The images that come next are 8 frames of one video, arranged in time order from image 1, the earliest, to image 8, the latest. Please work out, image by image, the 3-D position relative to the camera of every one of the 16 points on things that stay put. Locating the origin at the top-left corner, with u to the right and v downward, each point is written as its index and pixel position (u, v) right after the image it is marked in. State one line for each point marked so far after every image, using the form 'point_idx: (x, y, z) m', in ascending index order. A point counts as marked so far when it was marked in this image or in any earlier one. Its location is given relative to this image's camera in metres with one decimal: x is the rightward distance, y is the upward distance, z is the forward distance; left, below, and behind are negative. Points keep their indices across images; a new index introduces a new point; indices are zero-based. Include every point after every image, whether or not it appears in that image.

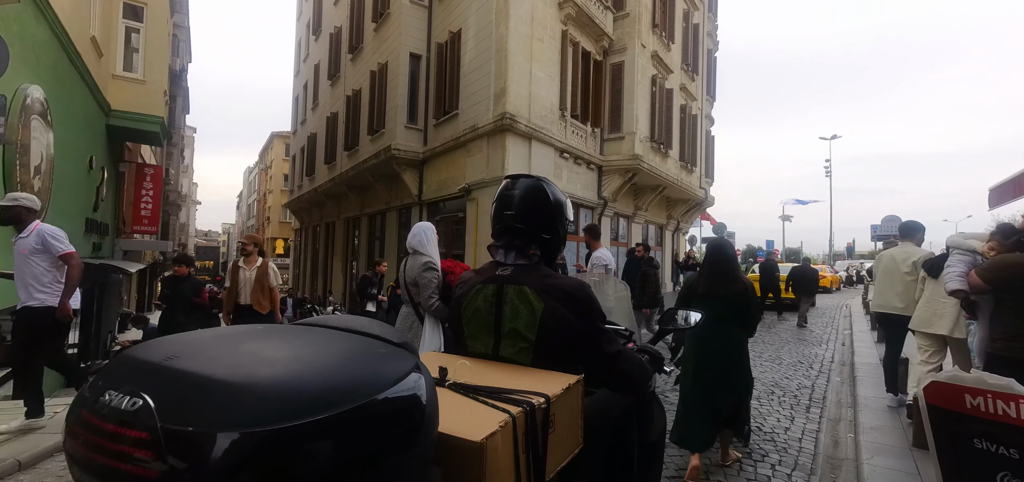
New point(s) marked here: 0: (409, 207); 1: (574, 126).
0: (-3.9, +1.3, +16.5) m
1: (+2.1, +3.8, +14.6) m
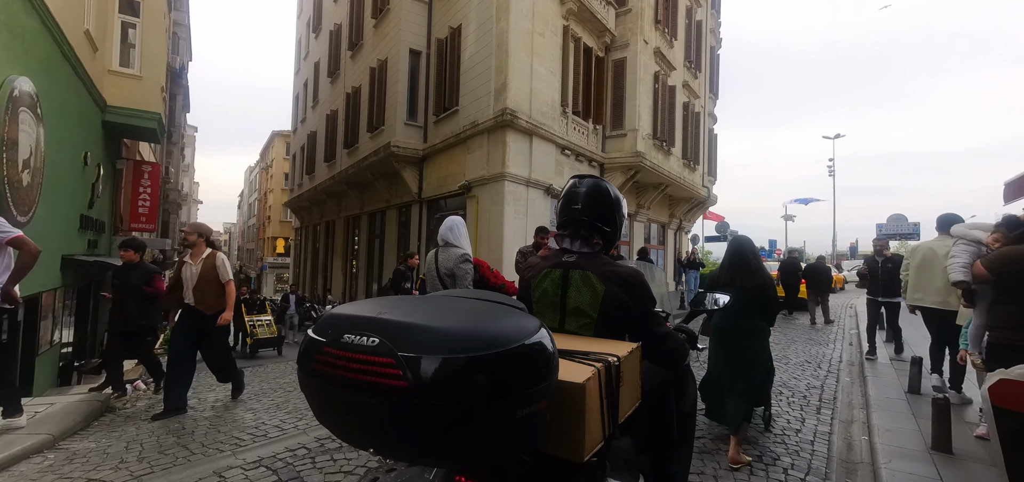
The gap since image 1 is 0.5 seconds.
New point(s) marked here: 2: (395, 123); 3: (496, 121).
0: (-3.8, +1.4, +16.4) m
1: (+2.1, +3.9, +14.4) m
2: (-4.0, +4.0, +15.0) m
3: (-0.4, +3.2, +11.8) m
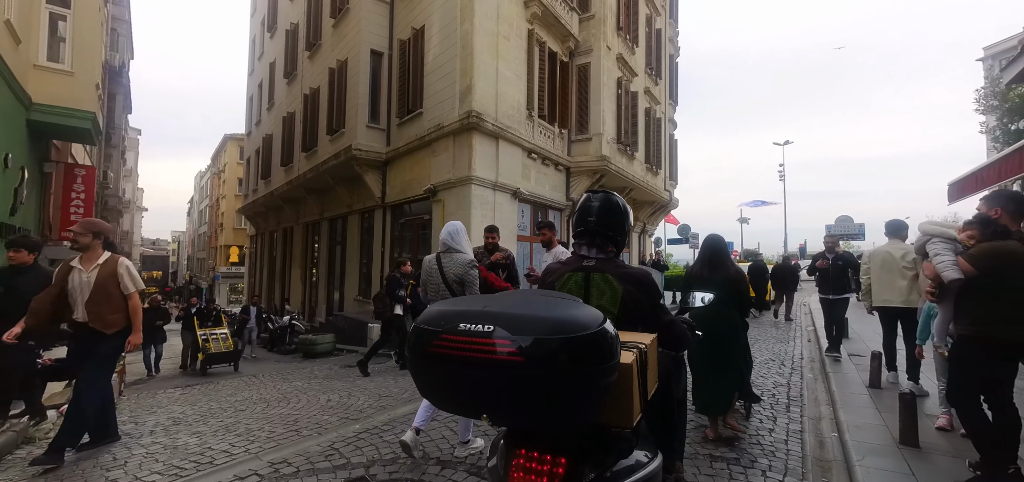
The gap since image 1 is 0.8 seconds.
0: (-5.0, +1.1, +15.9) m
1: (+1.0, +3.8, +14.4) m
2: (-5.2, +3.8, +14.5) m
3: (-1.3, +3.1, +11.6) m
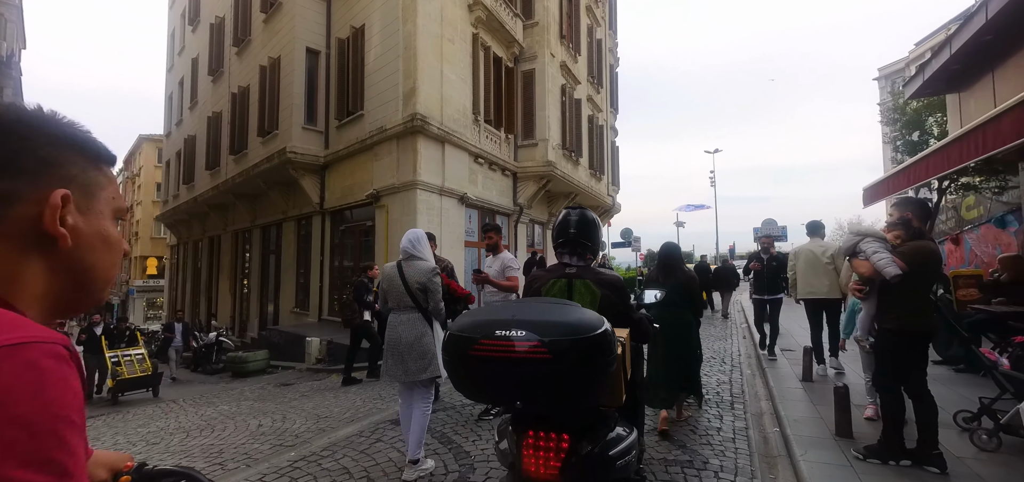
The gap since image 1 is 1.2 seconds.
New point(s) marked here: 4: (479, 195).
0: (-6.9, +0.8, +15.0) m
1: (-0.8, +3.6, +14.3) m
2: (-6.9, +3.5, +13.7) m
3: (-2.7, +2.9, +11.3) m
4: (-1.0, +1.4, +13.7) m
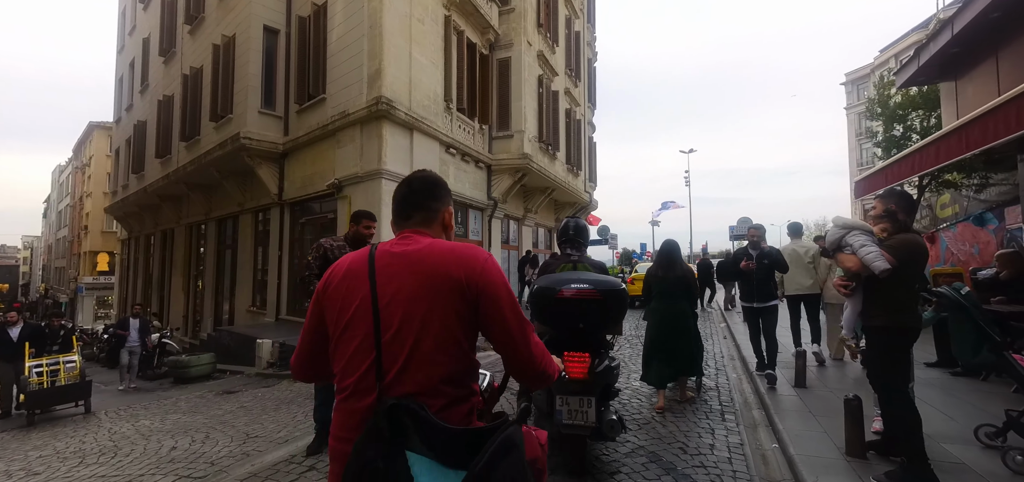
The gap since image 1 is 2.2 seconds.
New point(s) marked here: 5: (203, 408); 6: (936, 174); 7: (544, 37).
0: (-7.7, +1.0, +13.9) m
1: (-1.6, +3.7, +13.5) m
2: (-7.6, +3.7, +12.6) m
3: (-3.4, +3.1, +10.4) m
4: (-1.8, +1.6, +12.9) m
5: (-4.6, -2.5, +6.5) m
6: (+10.4, +1.6, +10.8) m
7: (+1.3, +8.1, +17.5) m
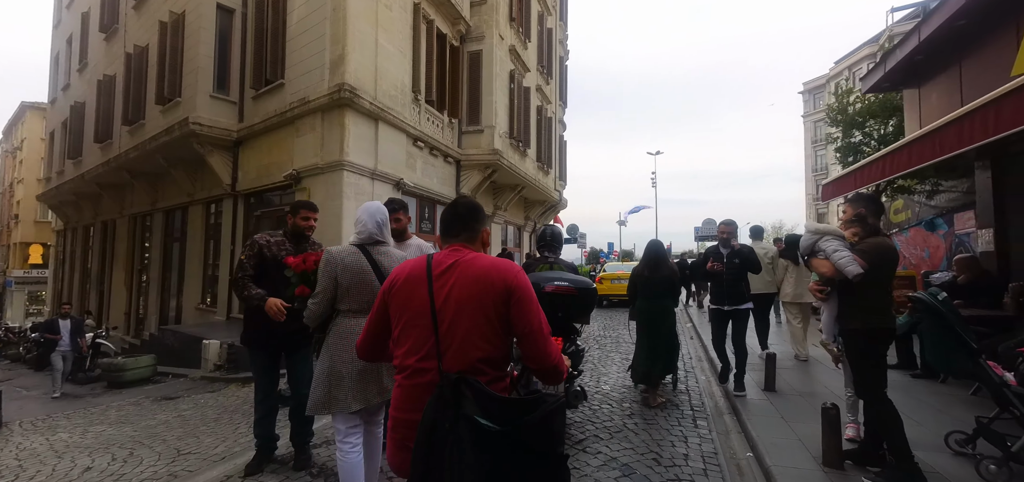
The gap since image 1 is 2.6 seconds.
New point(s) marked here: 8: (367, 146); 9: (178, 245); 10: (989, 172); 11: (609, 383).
0: (-8.7, +1.2, +13.1) m
1: (-2.5, +3.8, +13.1) m
2: (-8.4, +3.9, +11.7) m
3: (-4.0, +3.2, +9.8) m
4: (-2.7, +1.7, +12.4) m
5: (-5.1, -2.4, +5.9) m
6: (+9.6, +1.5, +11.2) m
7: (+0.2, +8.2, +17.2) m
8: (-3.5, +2.3, +10.5) m
9: (-11.4, -0.1, +15.0) m
10: (+6.6, +0.9, +6.1) m
11: (+1.3, -1.9, +6.0) m
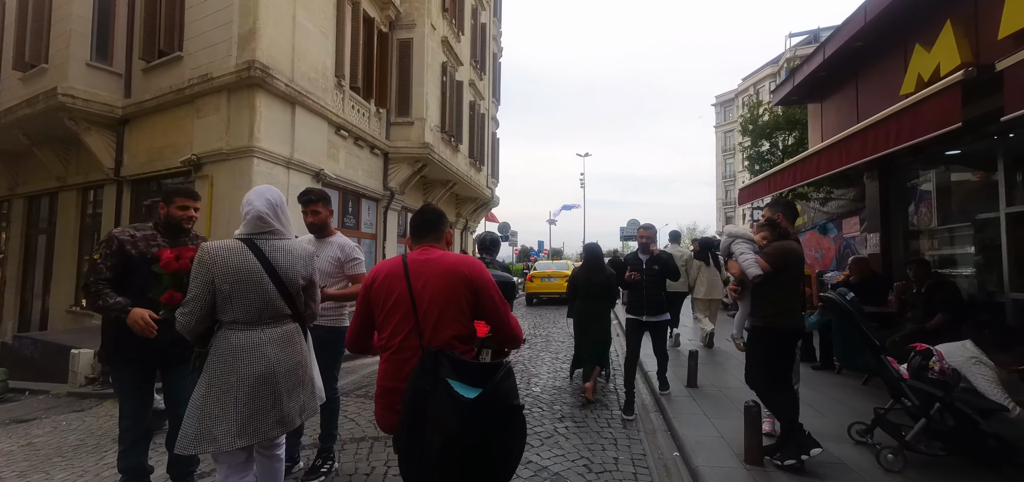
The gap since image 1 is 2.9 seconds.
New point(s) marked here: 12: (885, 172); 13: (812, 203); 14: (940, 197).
0: (-10.6, +1.4, +11.3) m
1: (-4.4, +3.9, +12.3) m
2: (-10.1, +4.1, +10.0) m
3: (-5.5, +3.3, +8.8) m
4: (-4.6, +1.8, +11.6) m
5: (-5.9, -2.3, +4.8) m
6: (+7.8, +1.5, +12.3) m
7: (-2.4, +8.3, +16.7) m
8: (-5.0, +2.4, +9.6) m
9: (-13.6, +0.1, +12.8) m
10: (+5.6, +0.9, +6.8) m
11: (+0.4, -1.9, +5.9) m
12: (+5.7, +1.0, +6.7) m
13: (+8.1, +1.0, +11.9) m
14: (+5.7, +0.6, +5.9) m
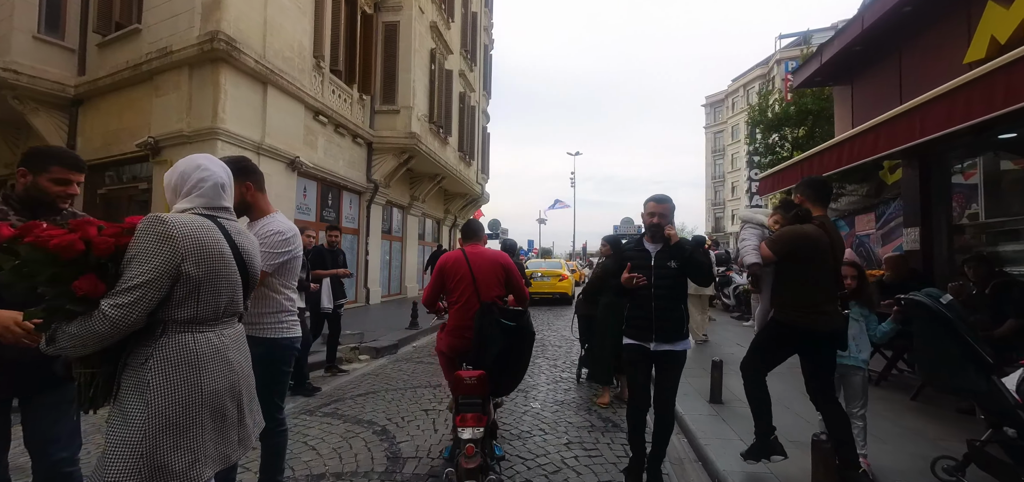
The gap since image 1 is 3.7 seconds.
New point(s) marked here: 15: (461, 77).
0: (-10.7, +1.6, +10.2) m
1: (-4.6, +4.1, +11.4) m
2: (-10.2, +4.3, +9.0) m
3: (-5.6, +3.4, +7.9) m
4: (-4.7, +1.9, +10.7) m
5: (-6.0, -2.1, +3.9) m
6: (+7.6, +1.5, +11.7) m
7: (-2.6, +8.4, +15.9) m
8: (-5.2, +2.5, +8.7) m
9: (-13.8, +0.3, +11.7) m
10: (+5.5, +1.0, +6.1) m
11: (+0.3, -1.8, +5.1) m
12: (+5.6, +1.1, +6.0) m
13: (+7.9, +1.0, +11.3) m
14: (+5.7, +0.6, +5.2) m
15: (-2.2, +7.0, +18.9) m
